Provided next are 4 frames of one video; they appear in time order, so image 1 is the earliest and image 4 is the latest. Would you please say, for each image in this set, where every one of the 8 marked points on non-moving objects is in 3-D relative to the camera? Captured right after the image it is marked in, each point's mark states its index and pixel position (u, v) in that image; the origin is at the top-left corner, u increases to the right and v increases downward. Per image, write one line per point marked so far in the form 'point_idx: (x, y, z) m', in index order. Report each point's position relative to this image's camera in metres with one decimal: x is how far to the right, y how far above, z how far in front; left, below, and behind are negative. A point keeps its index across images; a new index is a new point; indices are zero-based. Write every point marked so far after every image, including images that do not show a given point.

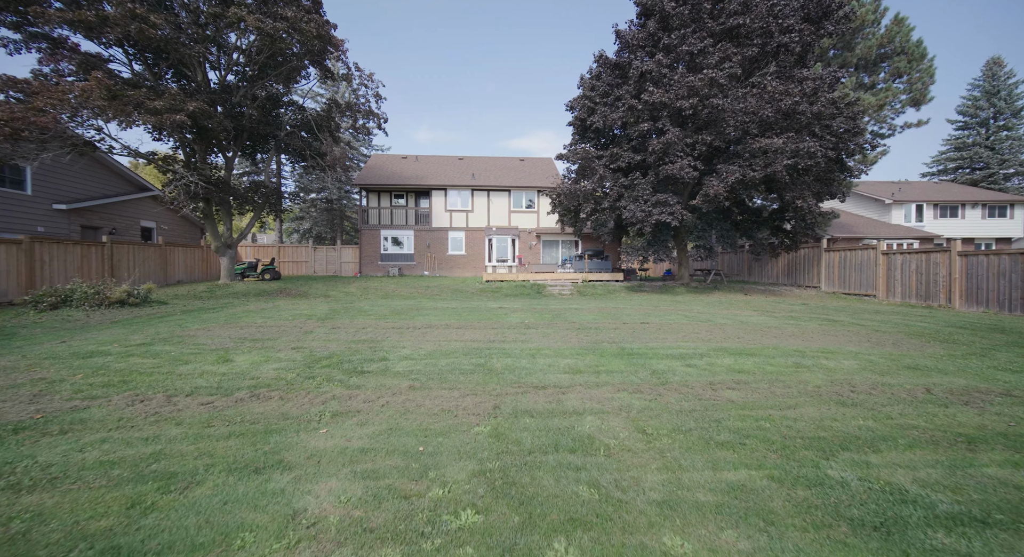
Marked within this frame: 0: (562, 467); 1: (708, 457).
0: (+0.3, -1.1, +2.7) m
1: (+1.2, -1.1, +2.9) m
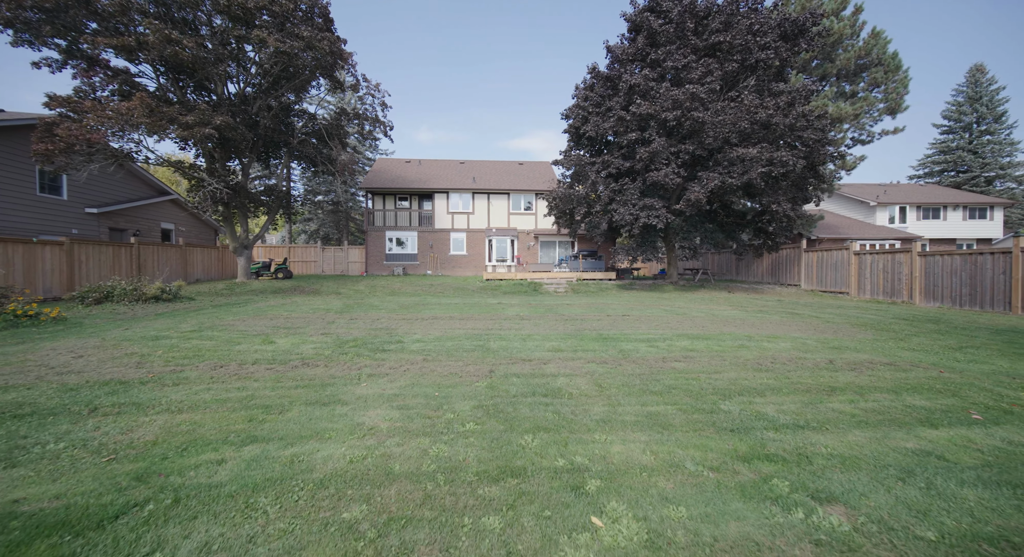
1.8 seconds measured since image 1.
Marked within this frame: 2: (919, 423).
0: (+0.2, -1.0, +3.9) m
1: (+1.1, -1.0, +4.0) m
2: (+3.0, -1.0, +3.4) m
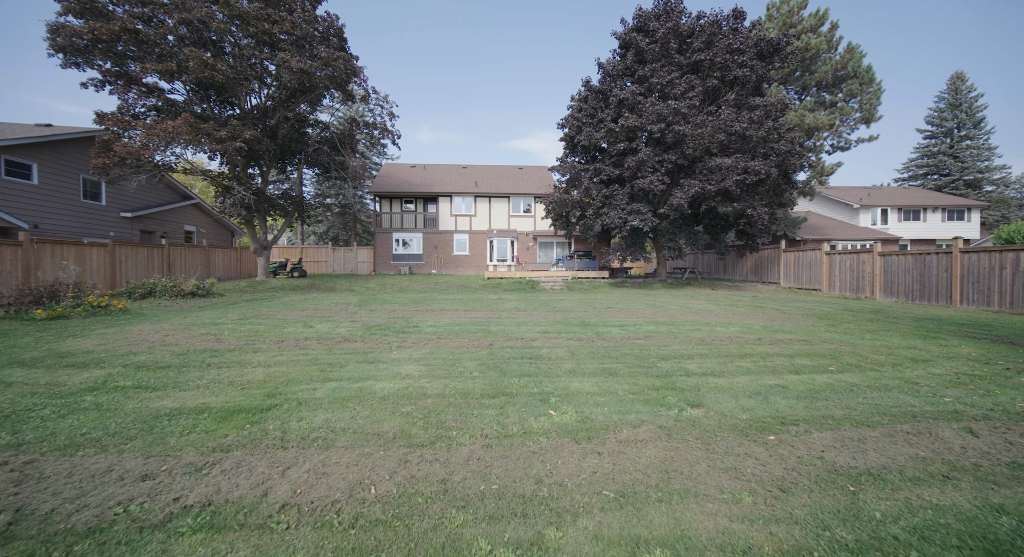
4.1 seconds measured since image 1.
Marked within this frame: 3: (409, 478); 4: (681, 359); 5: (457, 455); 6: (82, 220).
0: (+0.1, -1.0, +5.3) m
1: (+1.0, -1.0, +5.5) m
2: (+2.9, -1.0, +4.8) m
3: (-0.5, -1.1, +2.5) m
4: (+2.0, -1.0, +5.5) m
5: (-0.3, -1.1, +2.7) m
6: (-14.5, +2.0, +15.6) m
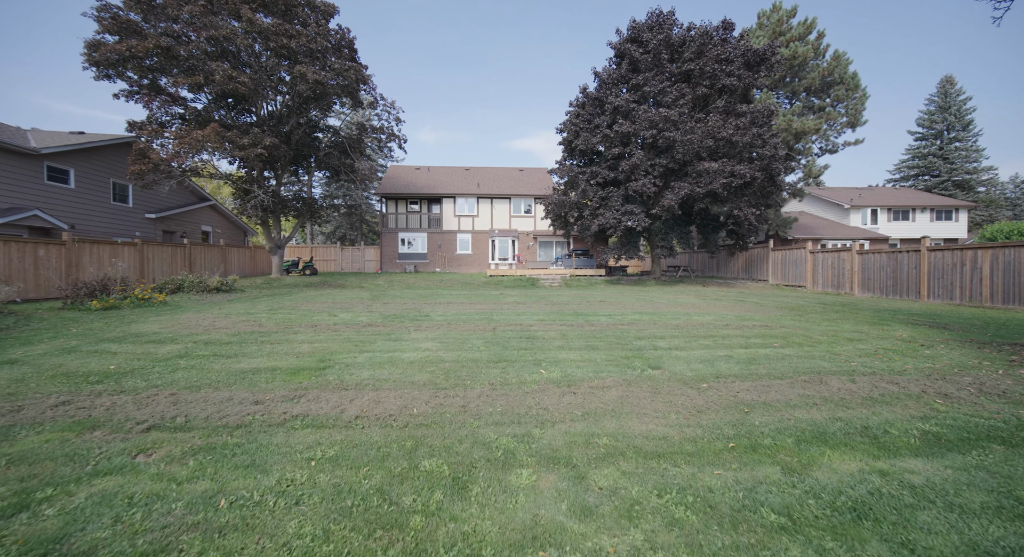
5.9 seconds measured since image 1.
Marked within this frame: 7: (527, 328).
0: (+0.1, -0.9, +6.4) m
1: (+1.1, -0.9, +6.5) m
2: (+2.9, -0.9, +5.8) m
3: (-0.6, -1.0, +3.5) m
4: (+2.0, -0.9, +6.5) m
5: (-0.3, -1.0, +3.8) m
6: (-14.5, +2.1, +16.7) m
7: (+0.3, -0.8, +7.5) m
